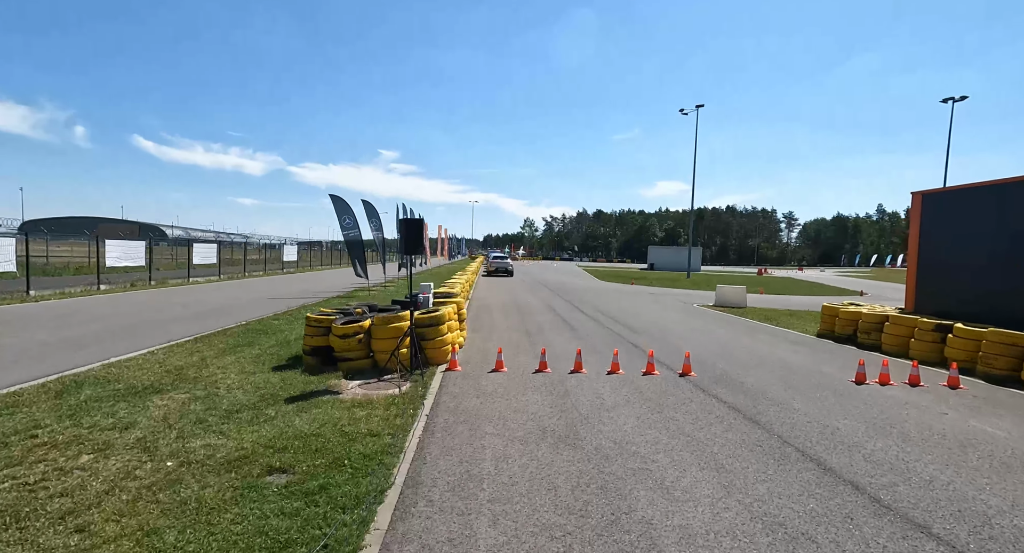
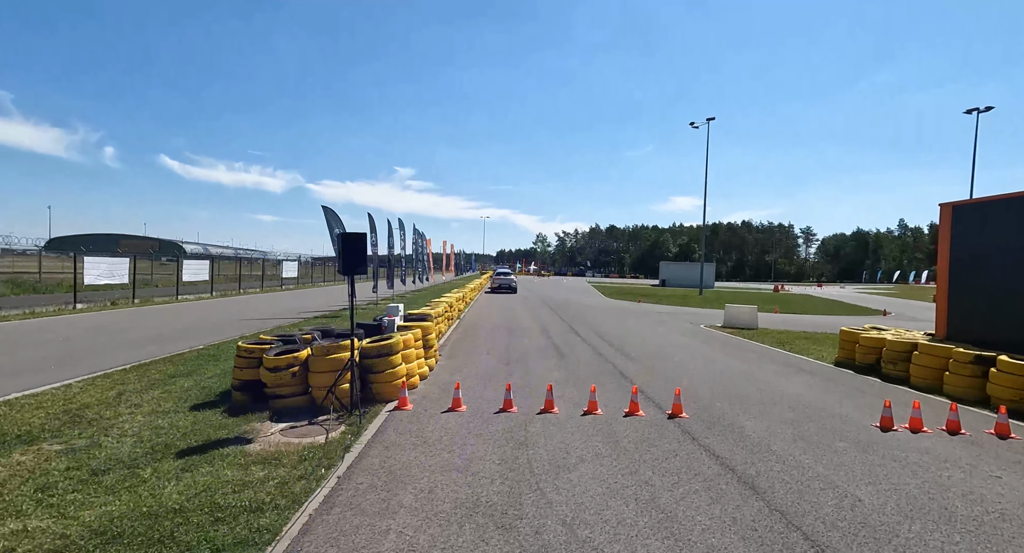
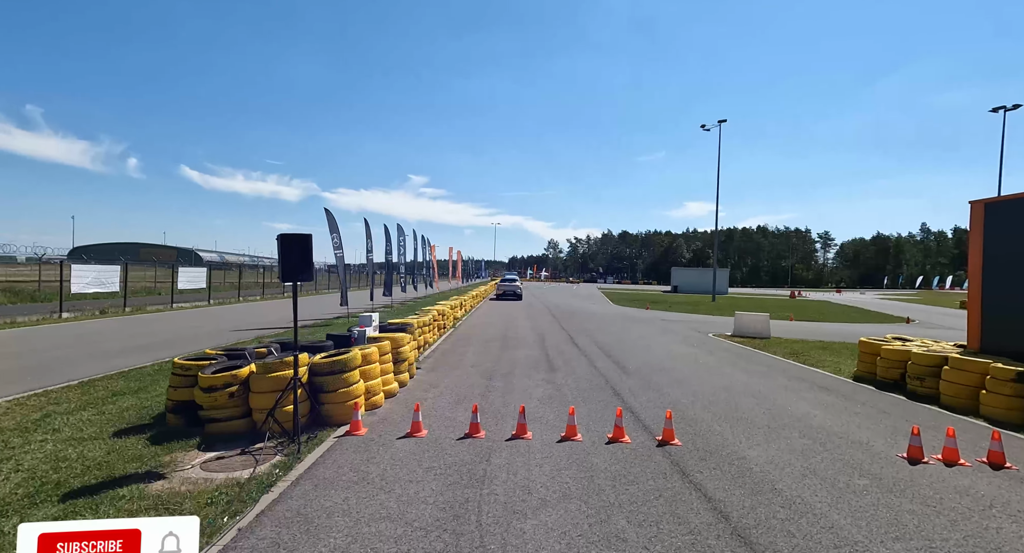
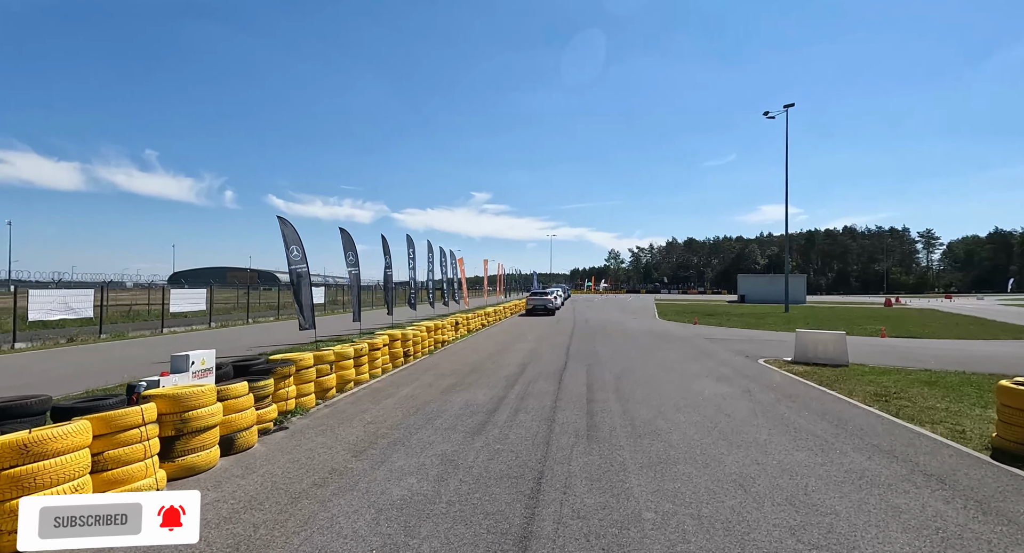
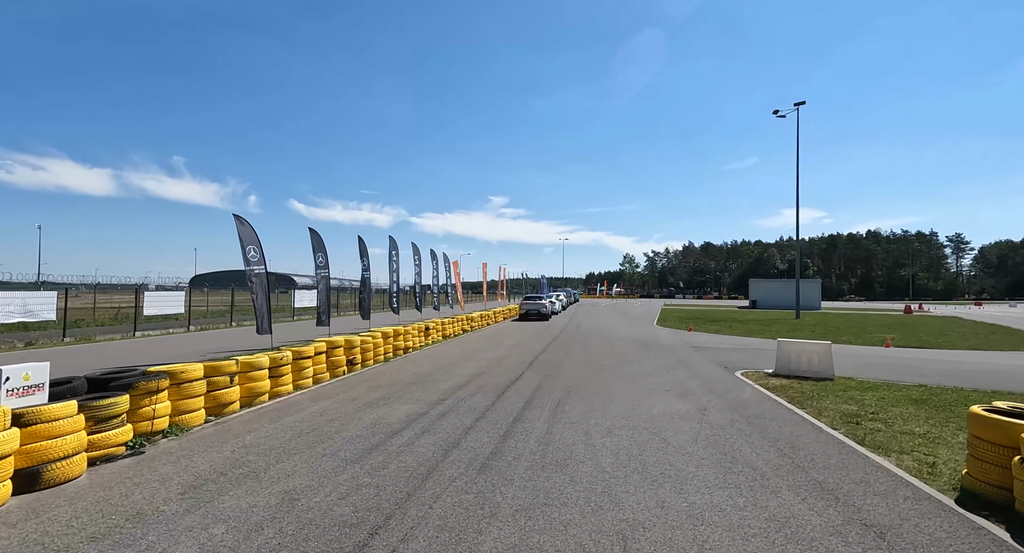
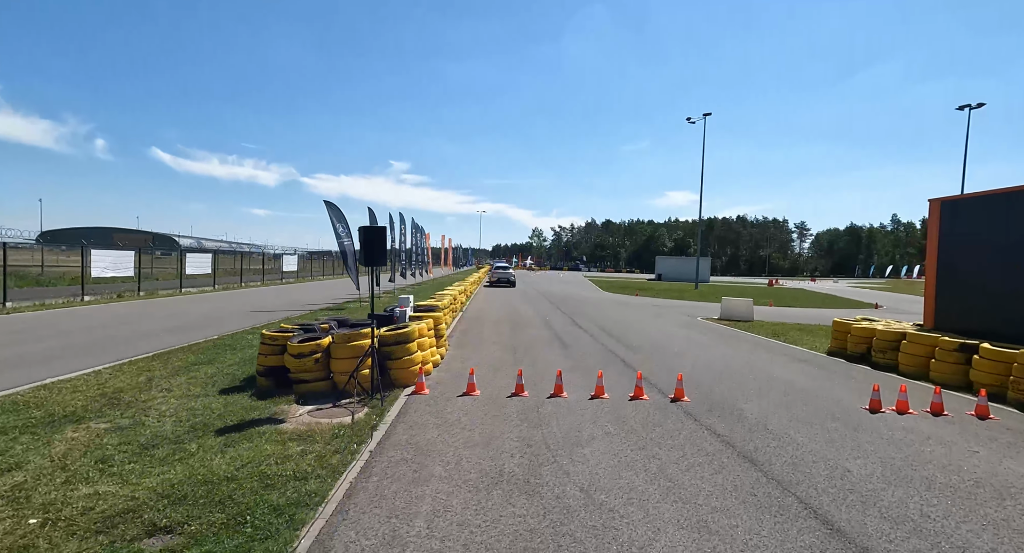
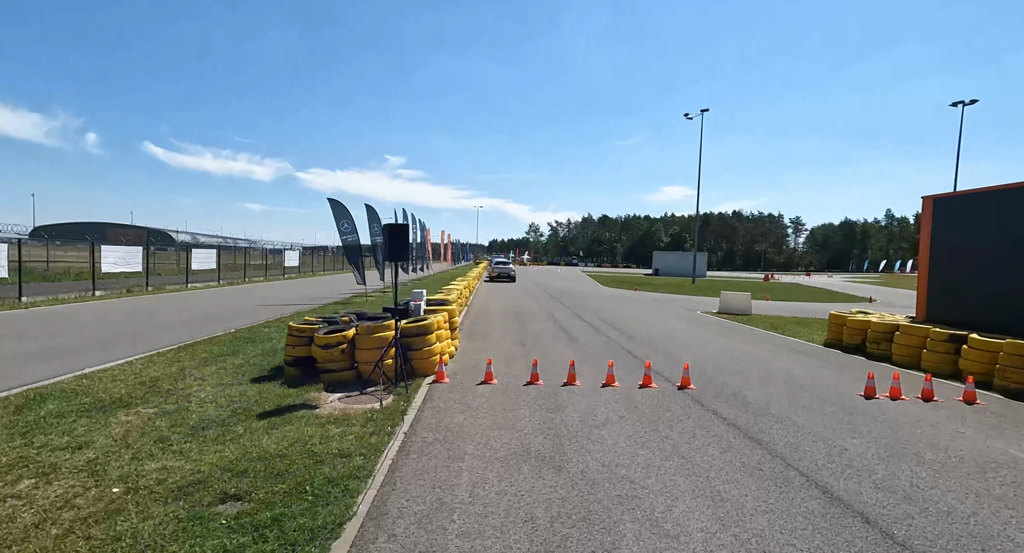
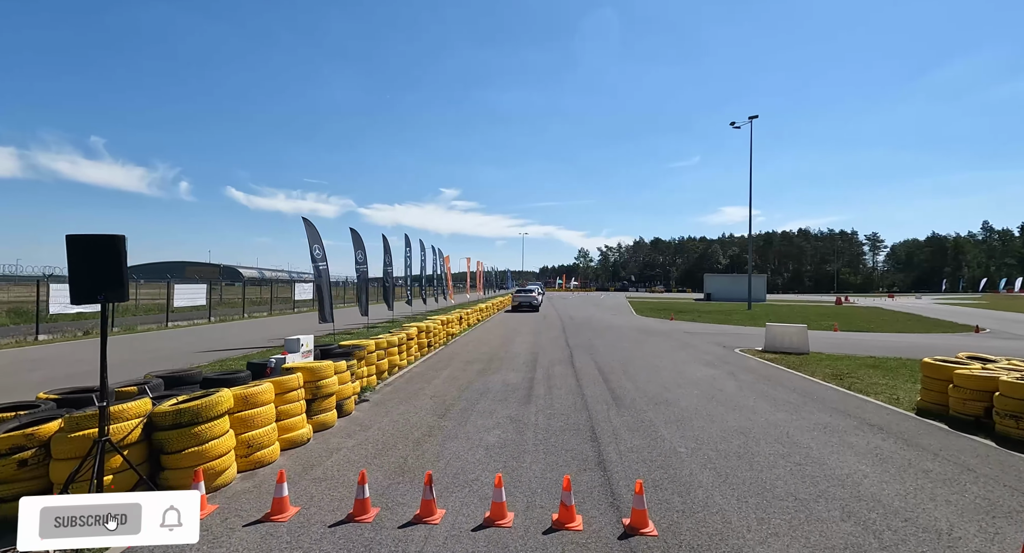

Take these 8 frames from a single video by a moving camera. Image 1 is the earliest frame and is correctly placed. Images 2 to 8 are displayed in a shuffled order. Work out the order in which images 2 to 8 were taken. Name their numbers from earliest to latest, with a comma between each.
7, 6, 2, 3, 8, 4, 5
